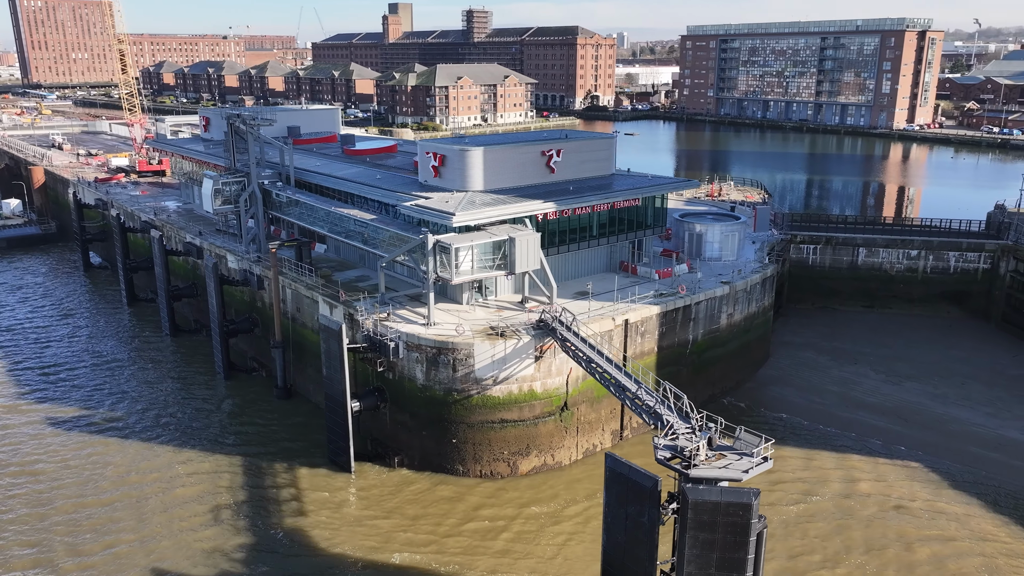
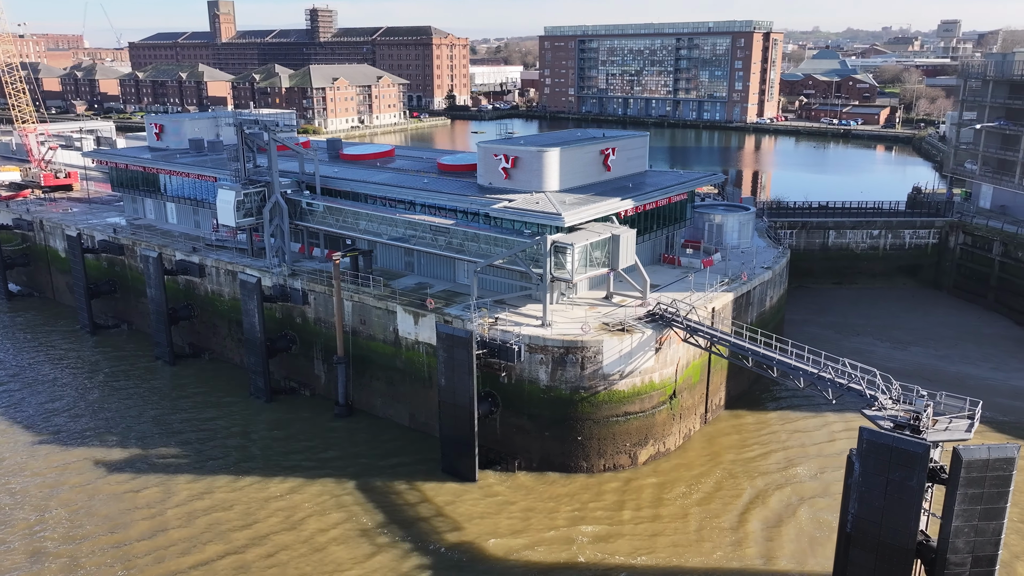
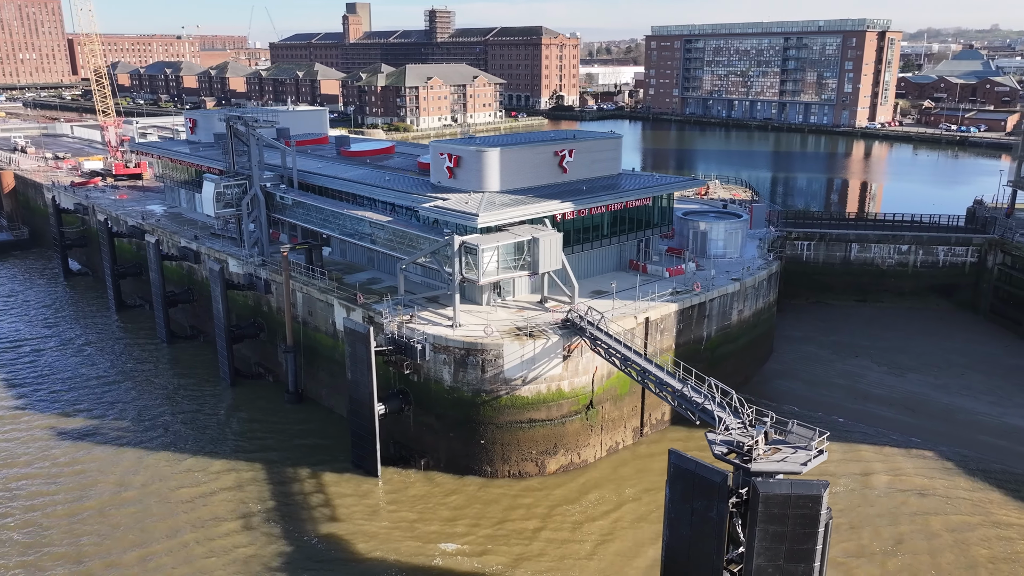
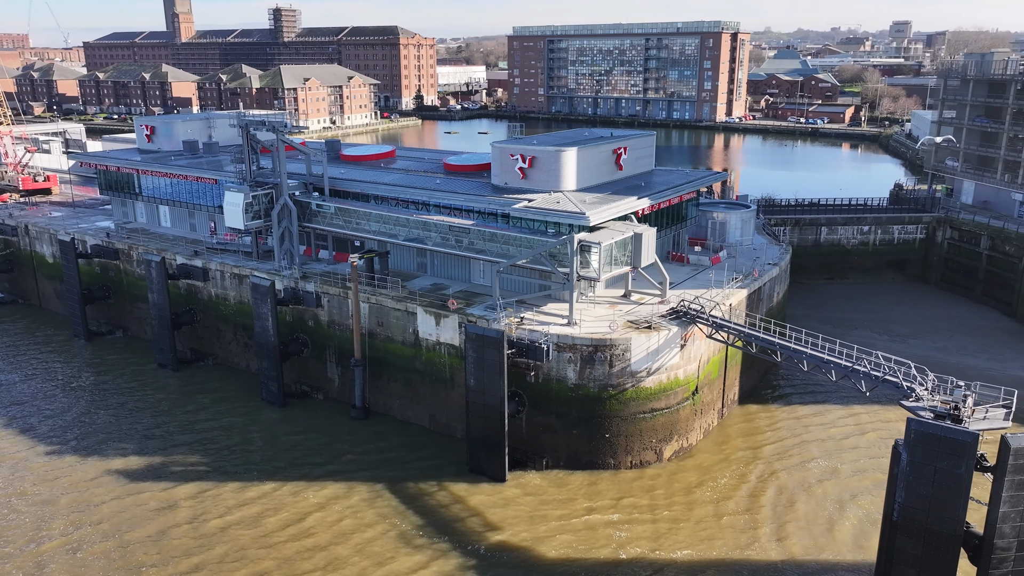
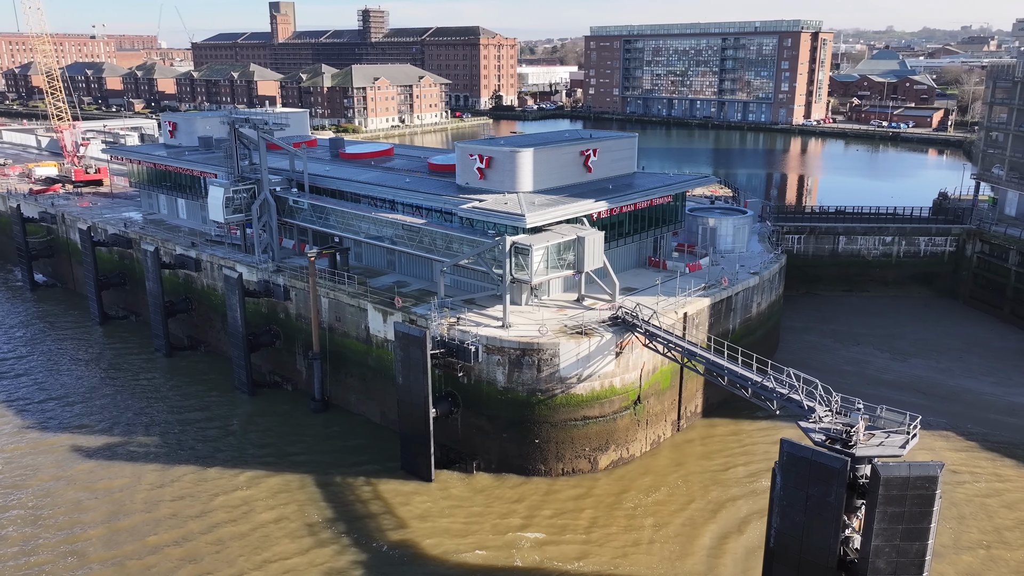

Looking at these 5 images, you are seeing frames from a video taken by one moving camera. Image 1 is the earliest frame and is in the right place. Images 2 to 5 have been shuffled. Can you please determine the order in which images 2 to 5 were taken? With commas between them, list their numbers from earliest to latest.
3, 5, 2, 4
